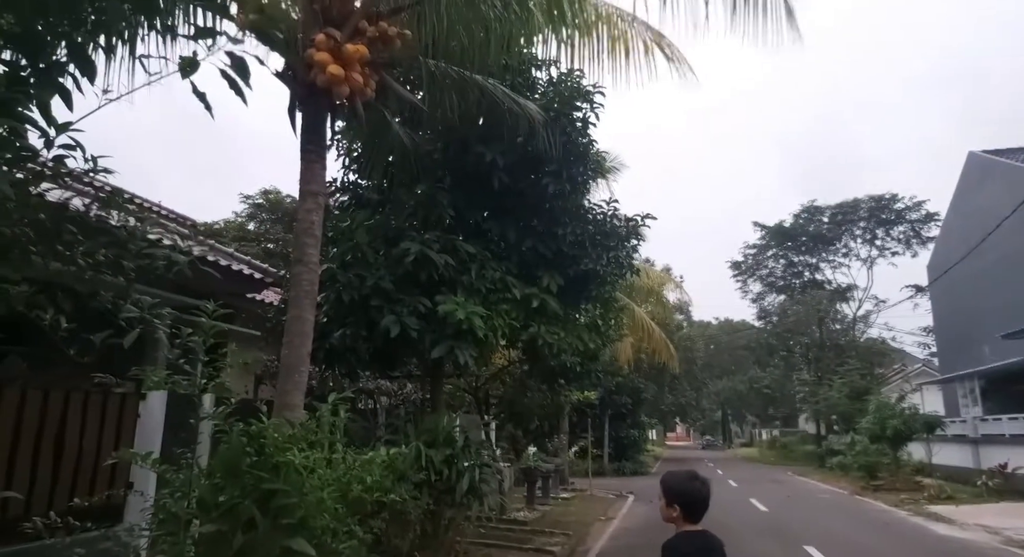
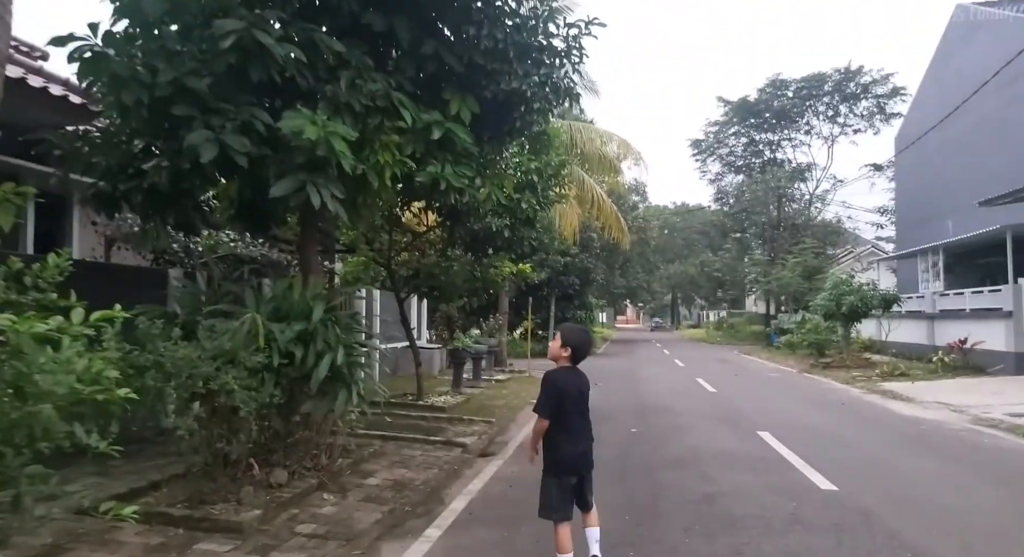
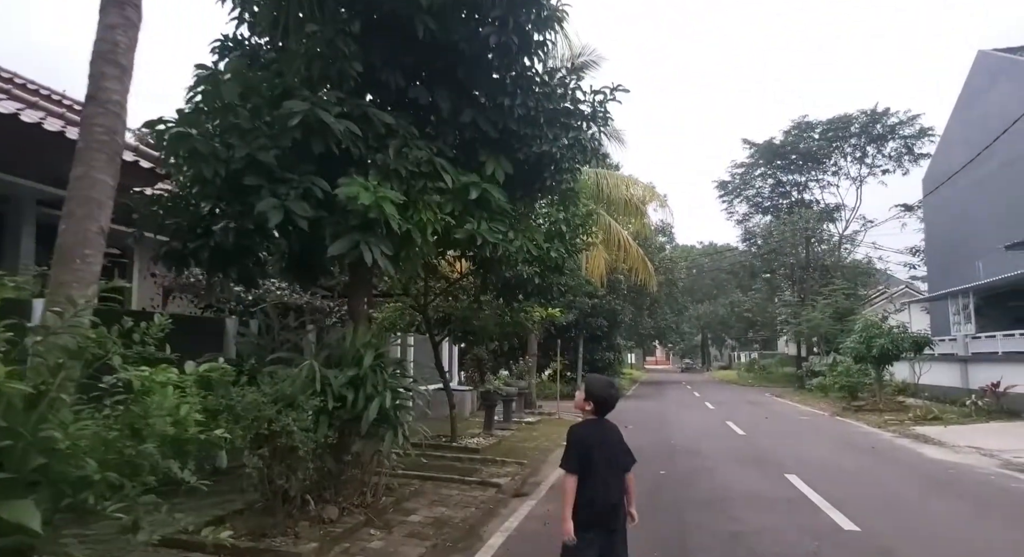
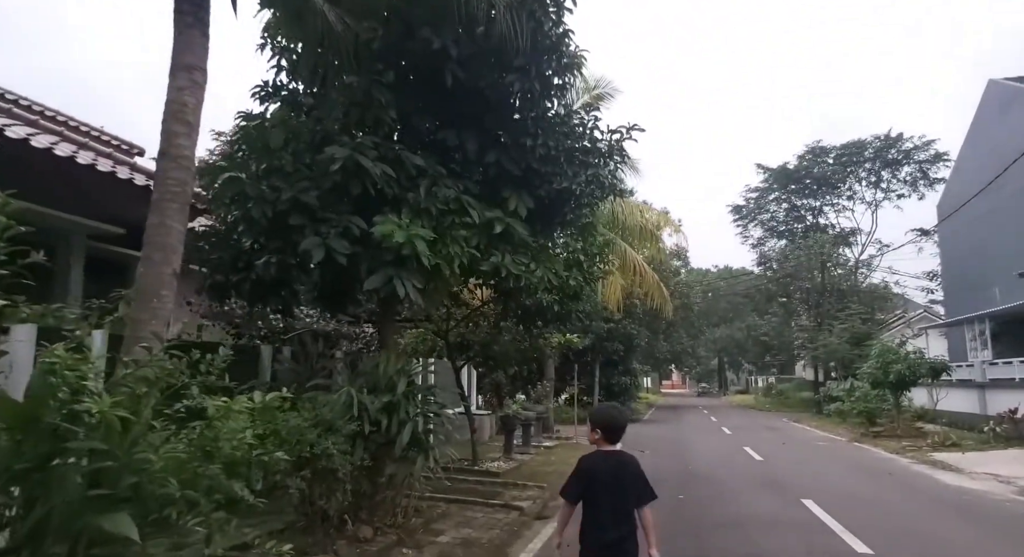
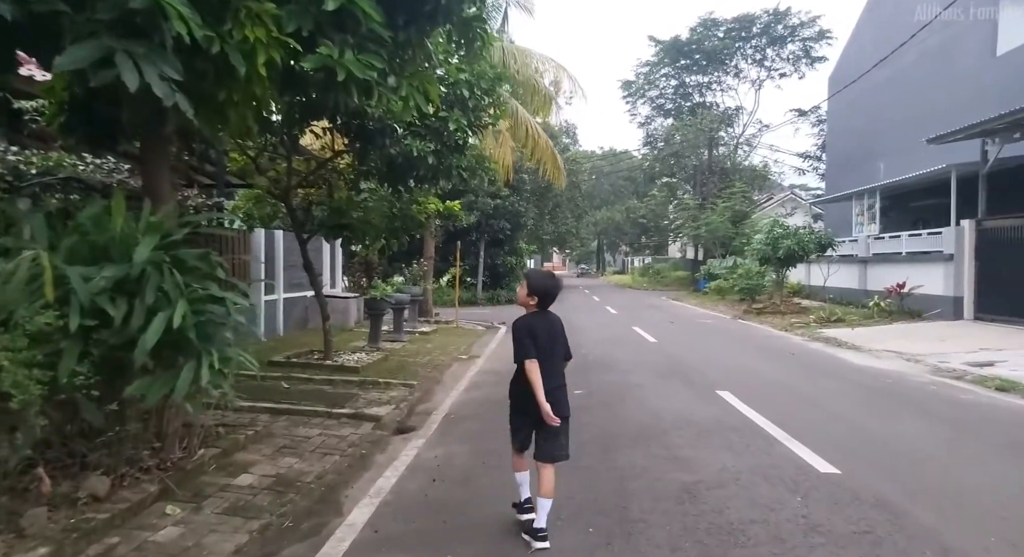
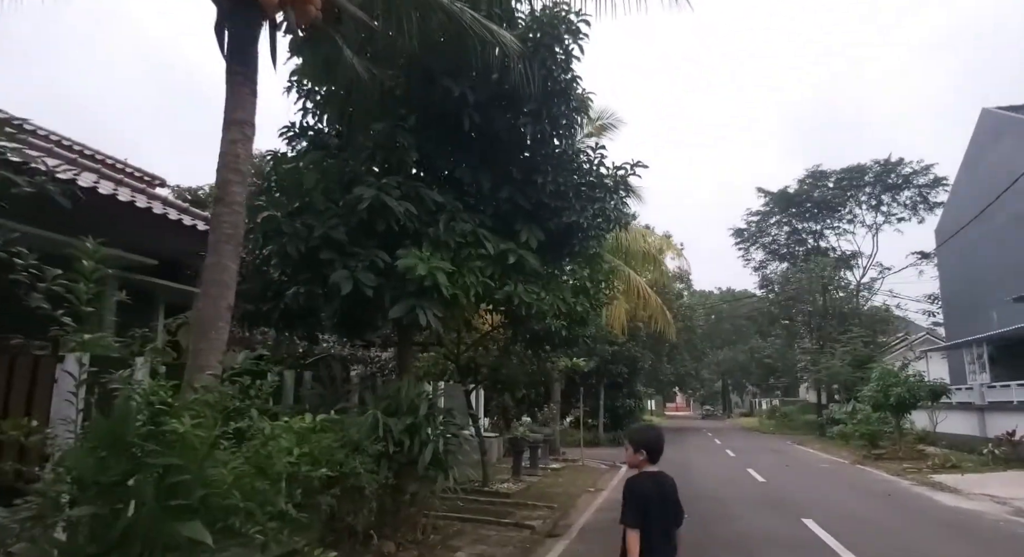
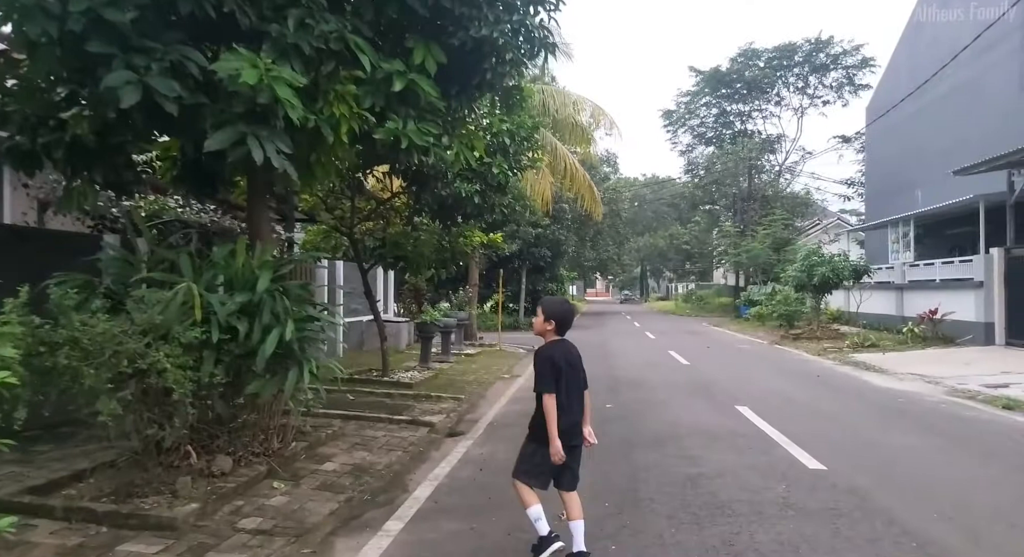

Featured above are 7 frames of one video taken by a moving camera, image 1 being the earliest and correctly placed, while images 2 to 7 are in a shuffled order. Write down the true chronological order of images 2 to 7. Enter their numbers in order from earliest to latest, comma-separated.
6, 4, 3, 2, 7, 5
